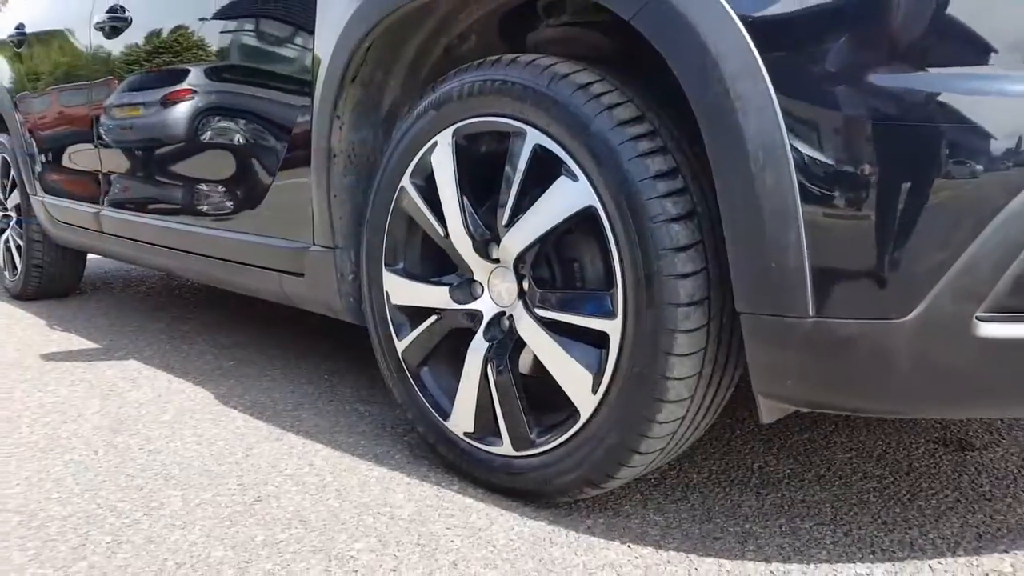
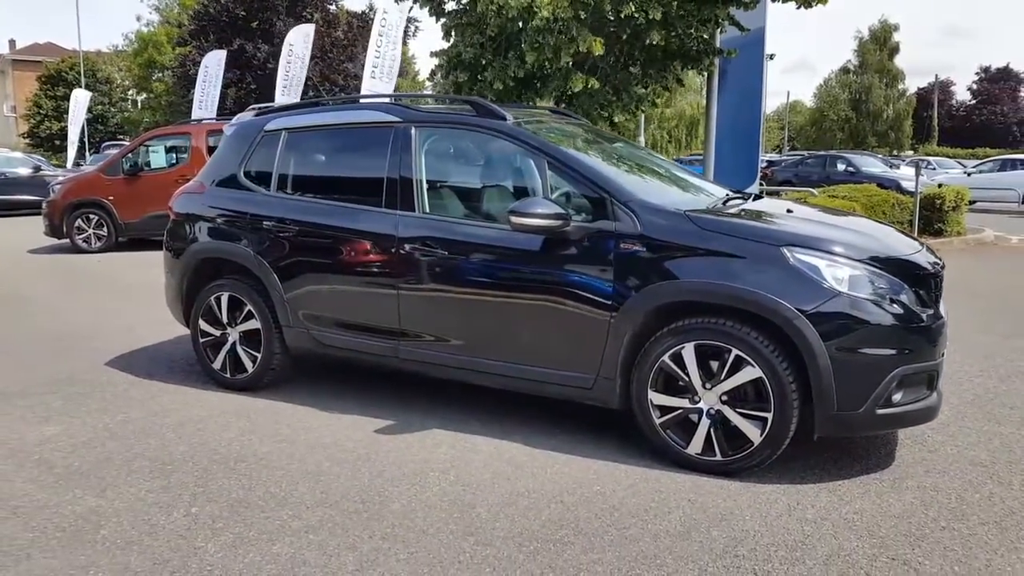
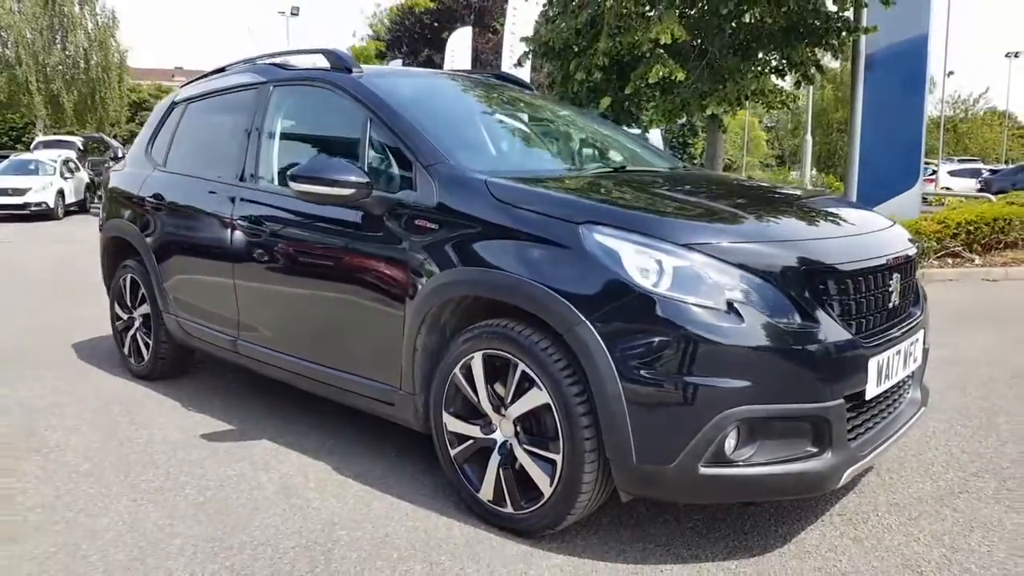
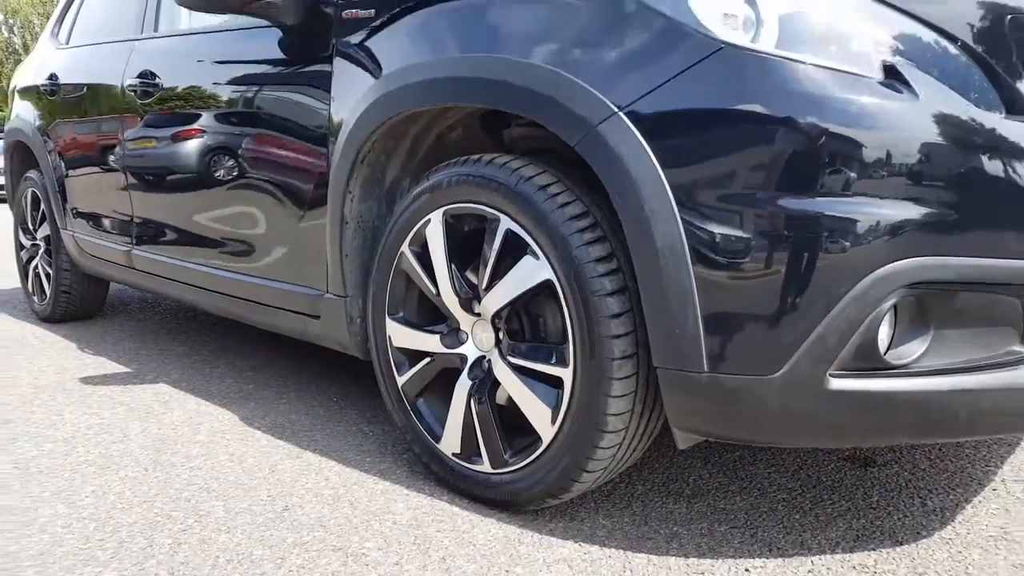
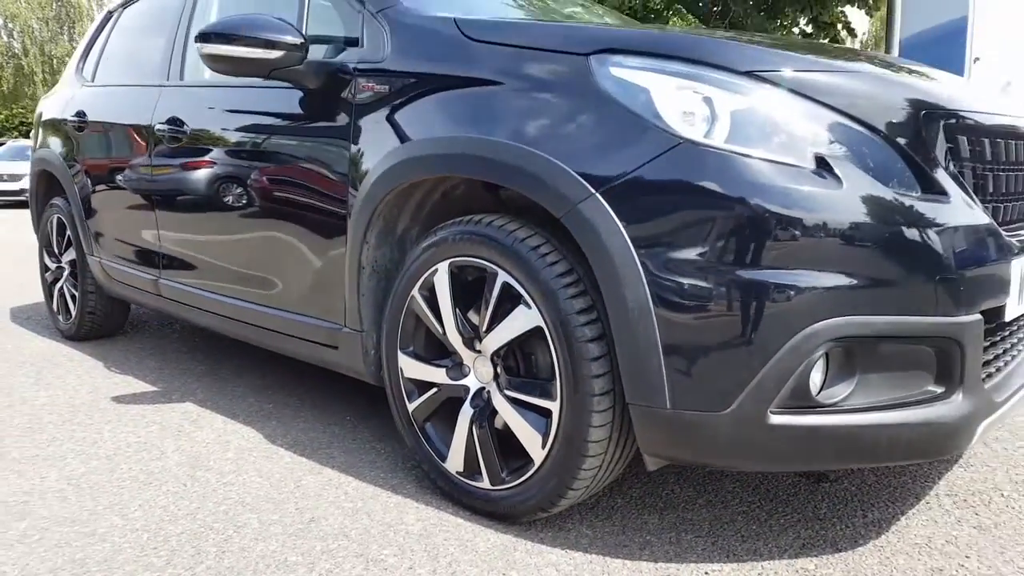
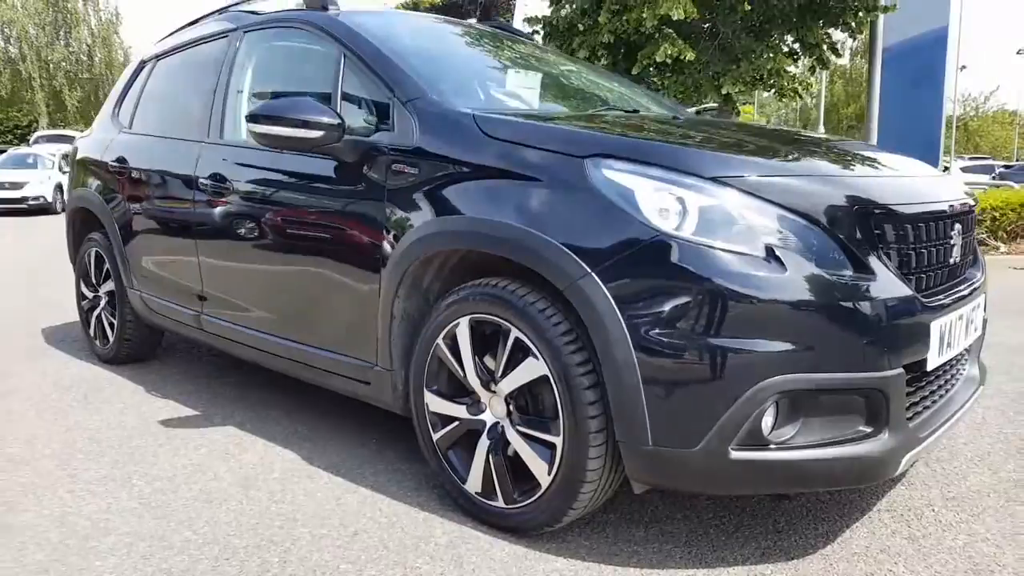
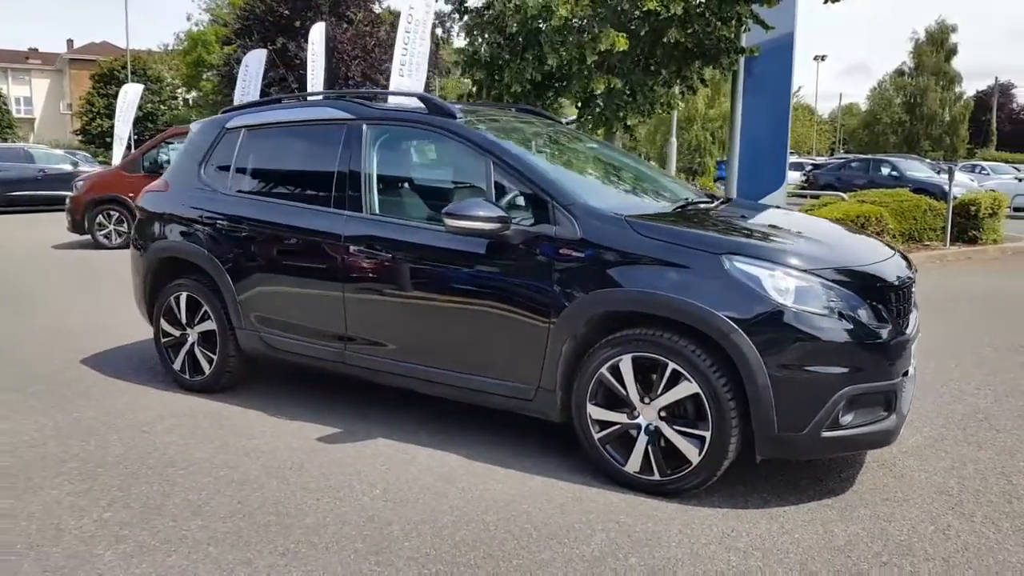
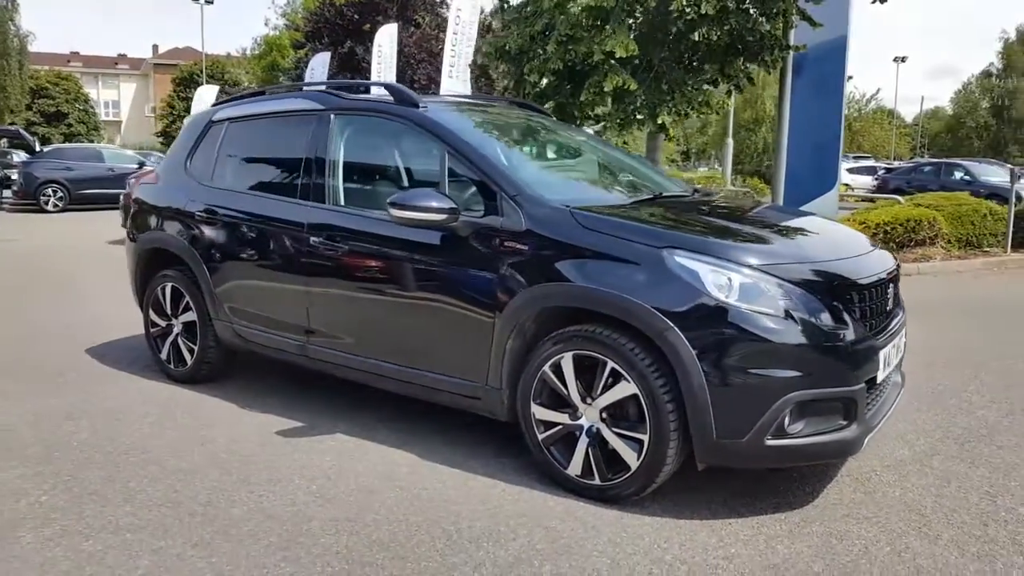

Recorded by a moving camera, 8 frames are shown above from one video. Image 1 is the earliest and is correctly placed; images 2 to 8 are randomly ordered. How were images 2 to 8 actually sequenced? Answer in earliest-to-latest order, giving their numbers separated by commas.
4, 5, 6, 3, 8, 7, 2
